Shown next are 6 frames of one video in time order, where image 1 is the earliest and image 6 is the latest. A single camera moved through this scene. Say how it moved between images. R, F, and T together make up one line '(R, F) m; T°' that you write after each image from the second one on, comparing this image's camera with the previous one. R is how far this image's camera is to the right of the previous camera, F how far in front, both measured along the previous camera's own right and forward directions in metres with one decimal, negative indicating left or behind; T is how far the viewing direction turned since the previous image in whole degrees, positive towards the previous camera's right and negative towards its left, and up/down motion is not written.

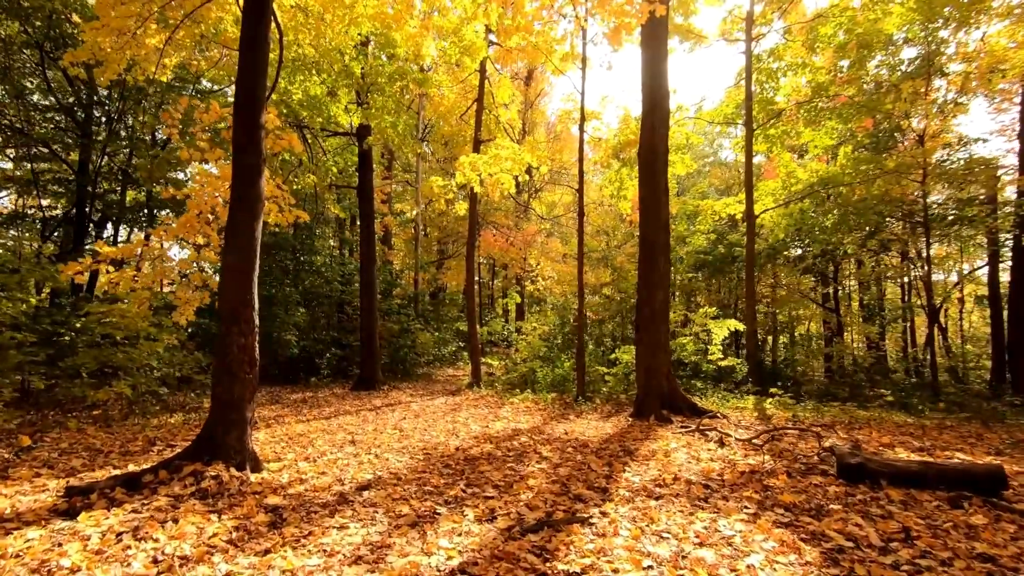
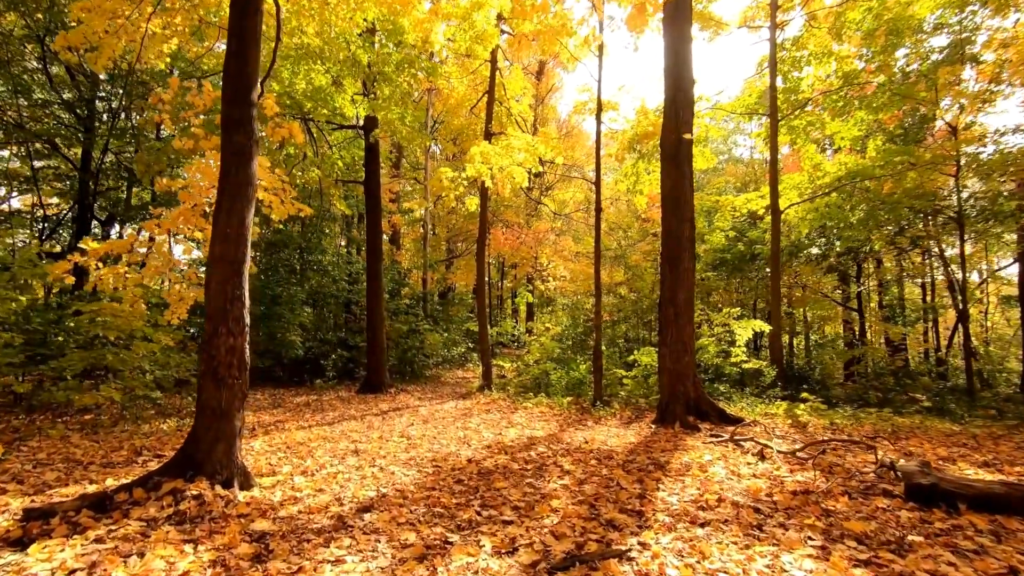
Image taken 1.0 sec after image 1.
(-0.1, +0.5) m; -1°
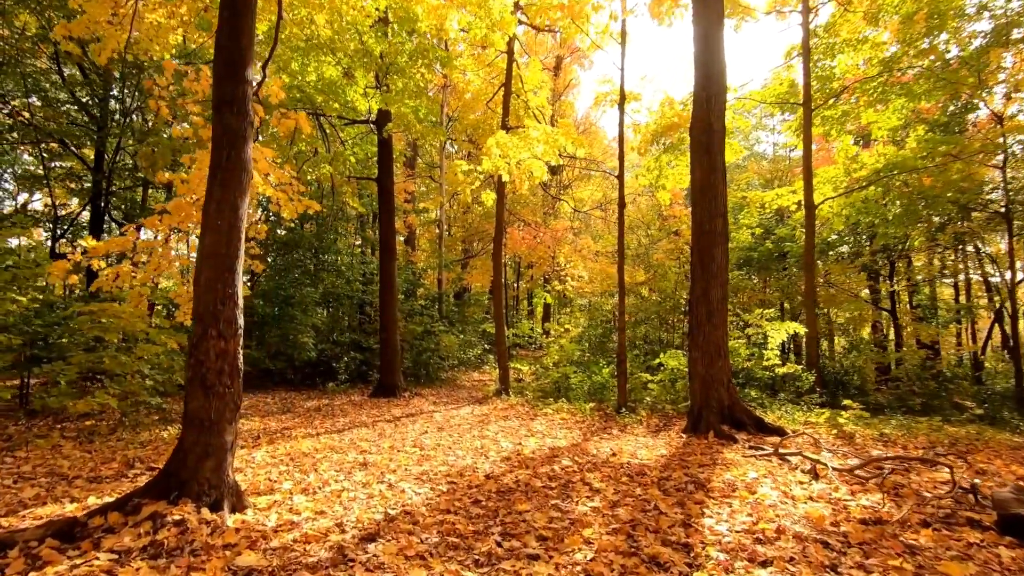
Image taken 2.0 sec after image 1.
(-0.1, +0.4) m; -2°
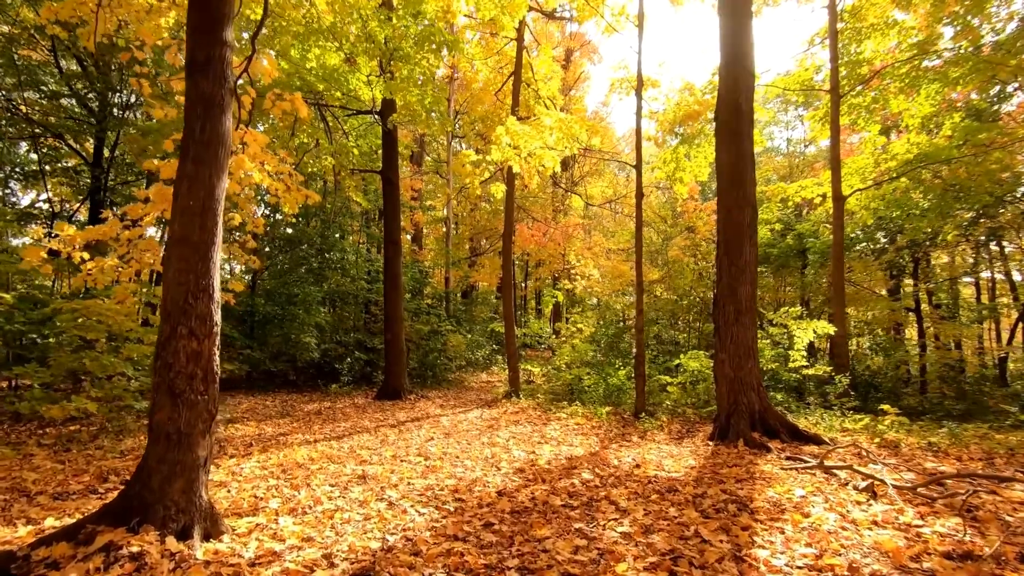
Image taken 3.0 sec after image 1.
(-0.1, +0.5) m; -1°
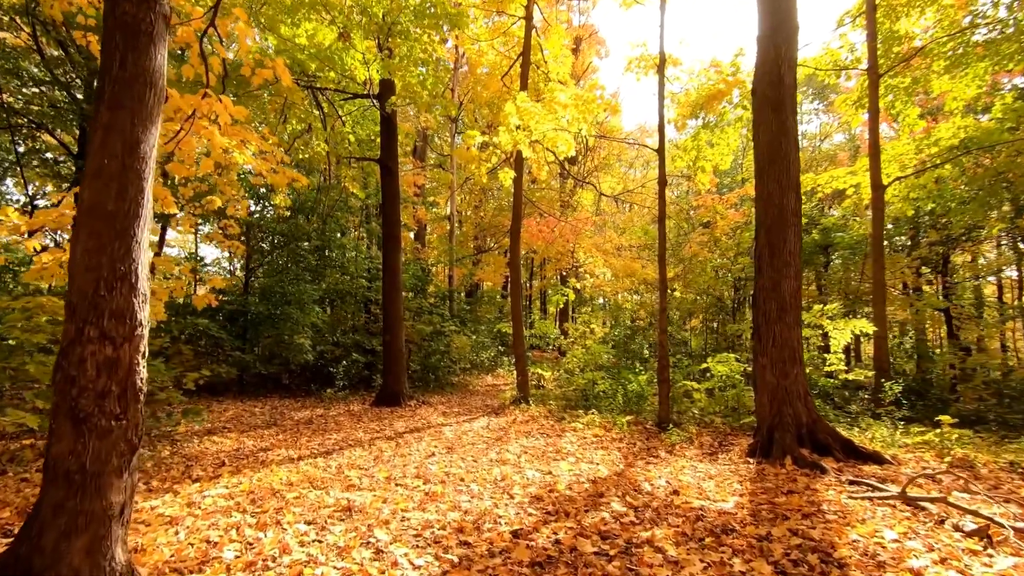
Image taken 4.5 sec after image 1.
(-0.1, +0.7) m; -1°
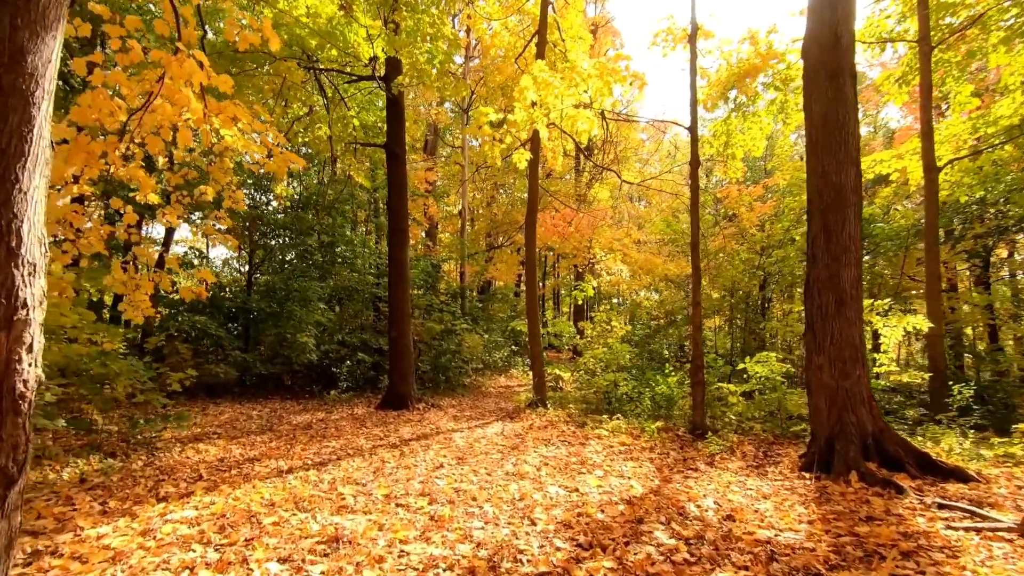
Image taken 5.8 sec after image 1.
(-0.1, +0.7) m; -1°
